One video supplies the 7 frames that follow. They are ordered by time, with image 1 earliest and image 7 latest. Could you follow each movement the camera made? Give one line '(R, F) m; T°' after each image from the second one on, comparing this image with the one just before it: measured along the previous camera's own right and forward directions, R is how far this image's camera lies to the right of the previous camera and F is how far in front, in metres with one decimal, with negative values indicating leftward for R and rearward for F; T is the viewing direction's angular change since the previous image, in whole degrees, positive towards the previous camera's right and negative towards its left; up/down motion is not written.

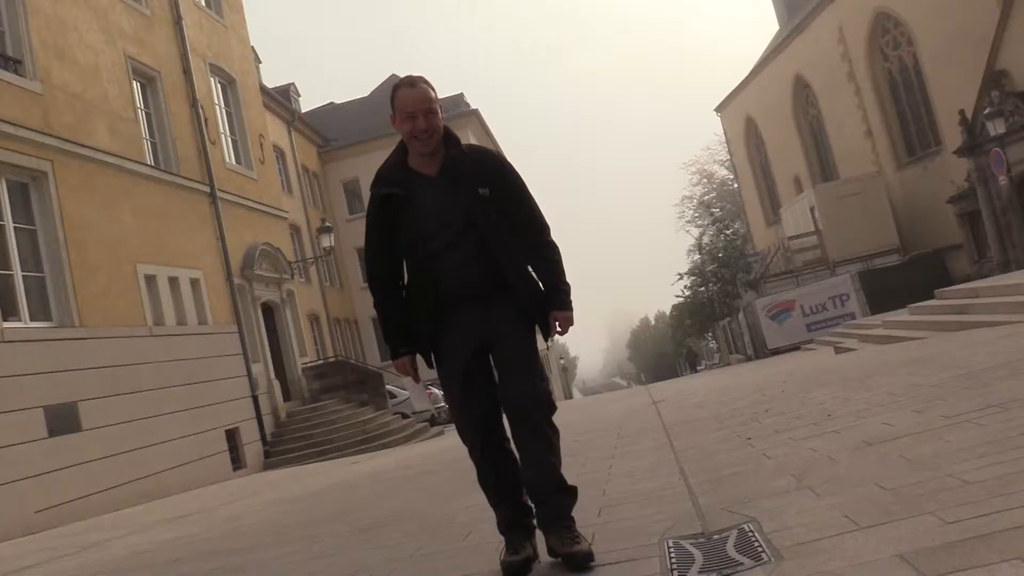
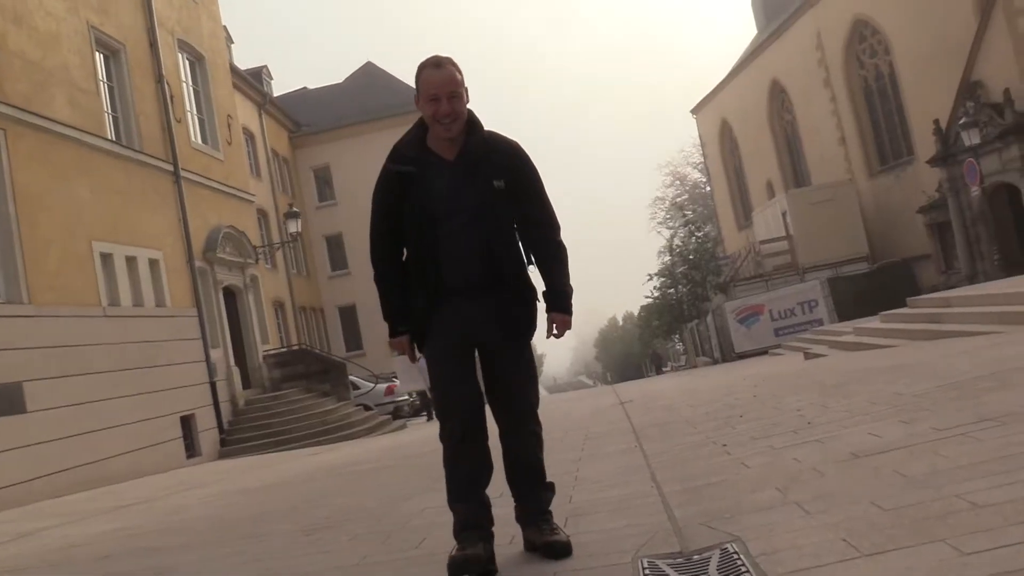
(0.0, +0.3) m; +2°
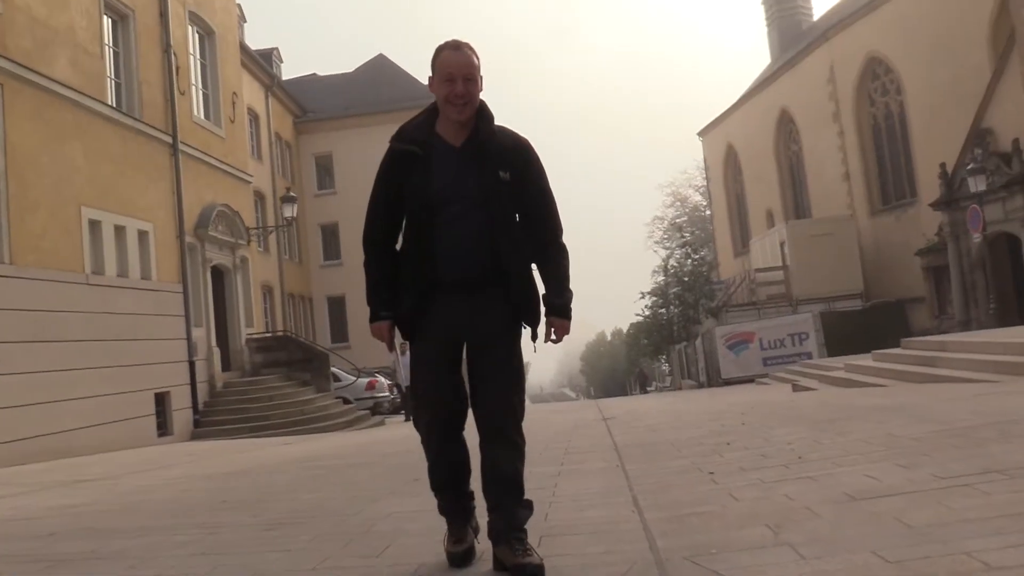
(0.0, +0.2) m; +1°
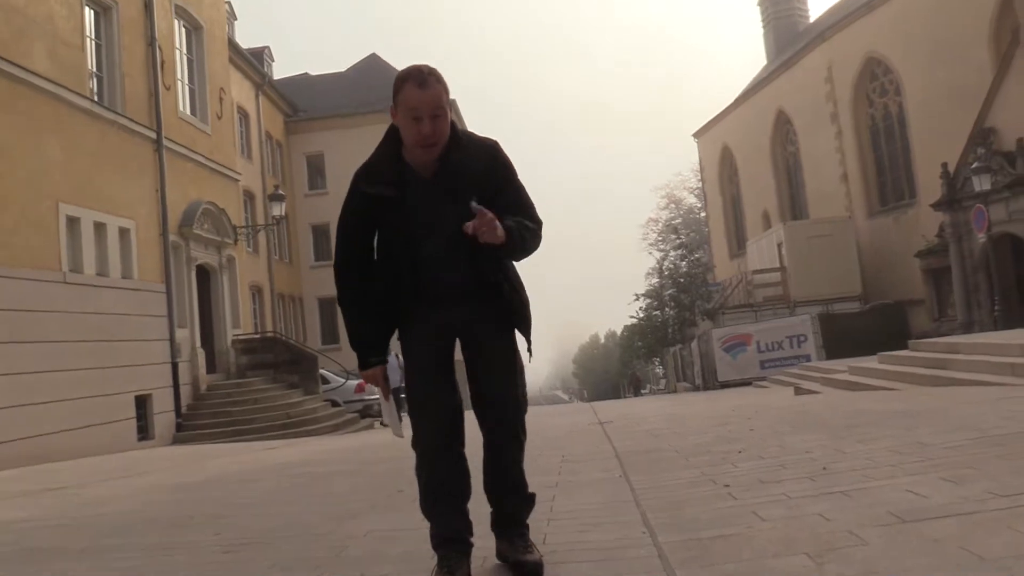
(0.0, +0.5) m; 0°
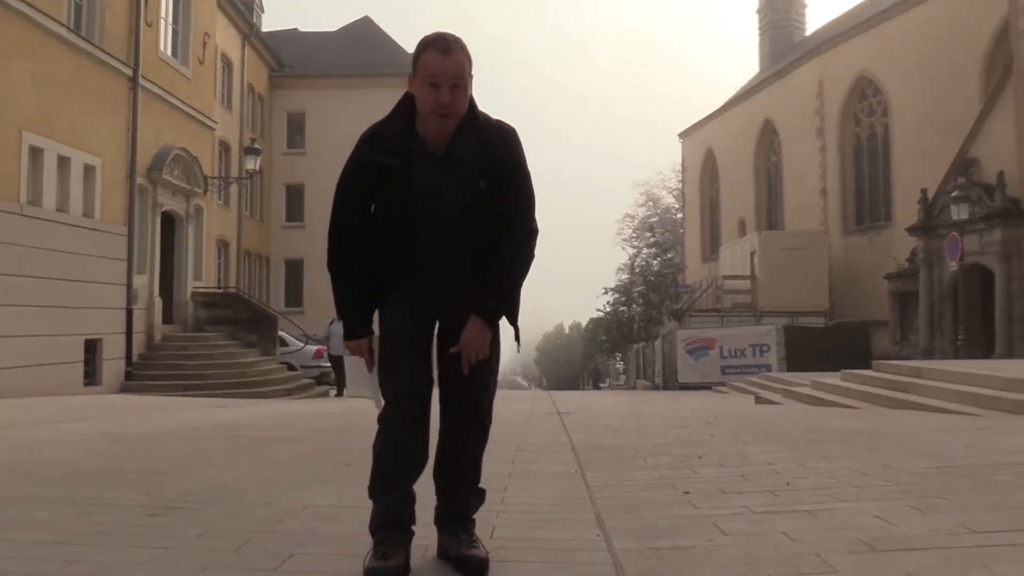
(0.0, +0.2) m; +2°
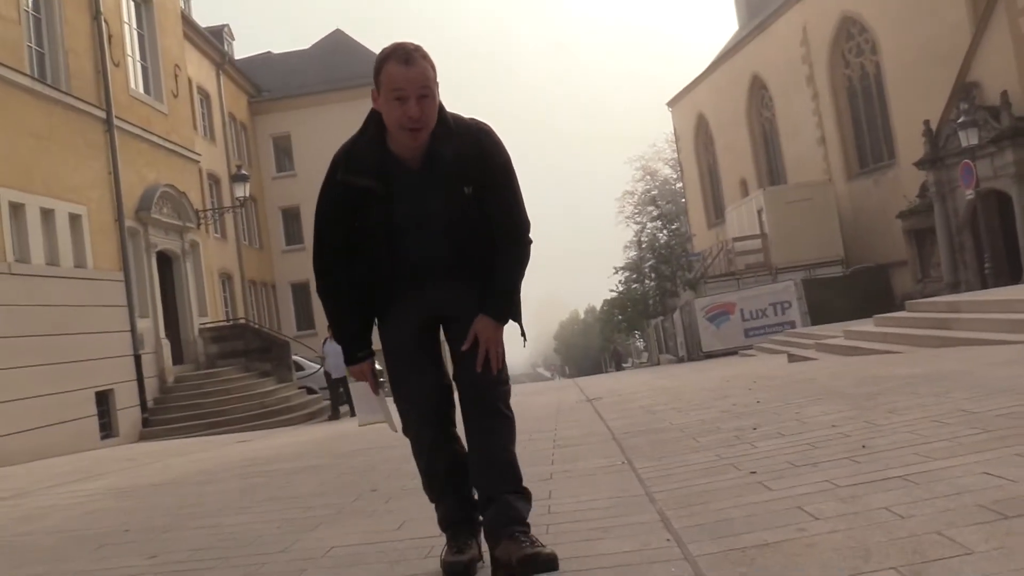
(0.0, +0.5) m; -1°
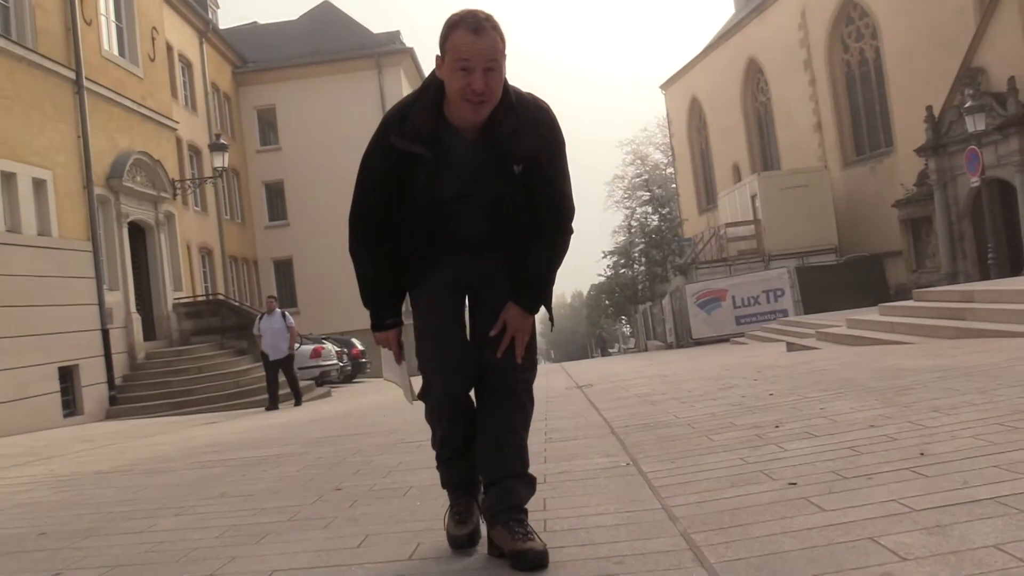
(0.0, +0.7) m; +1°
